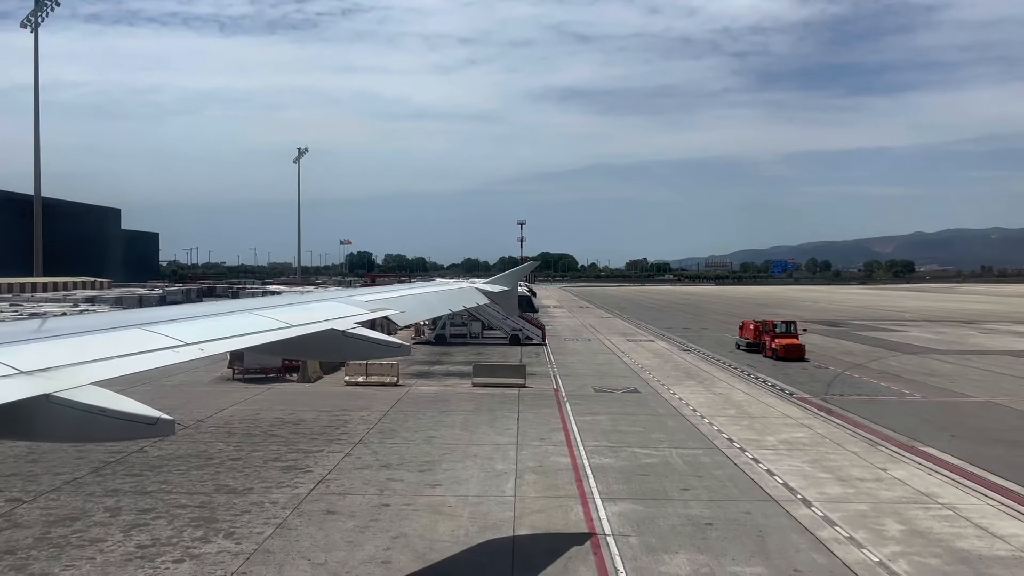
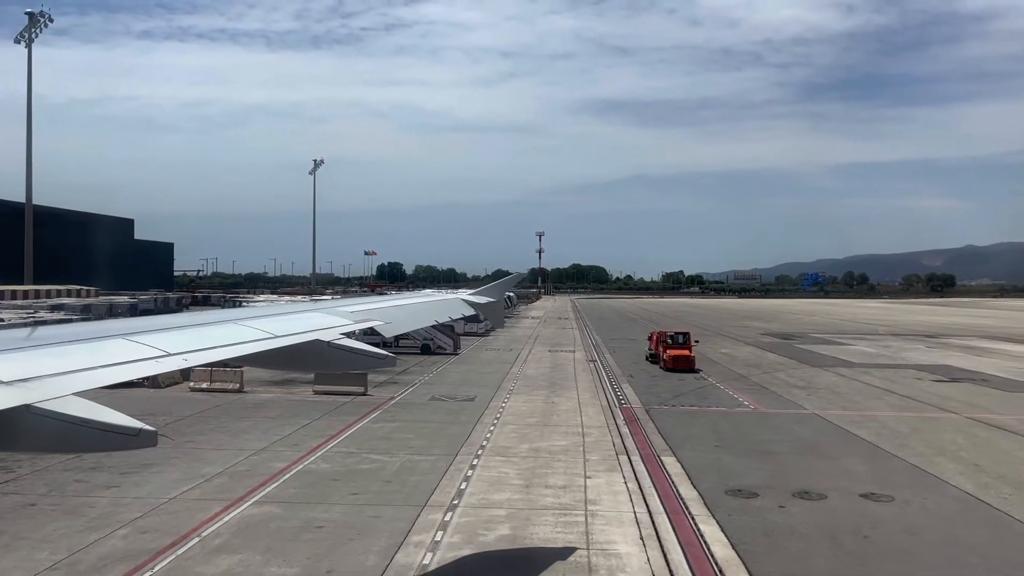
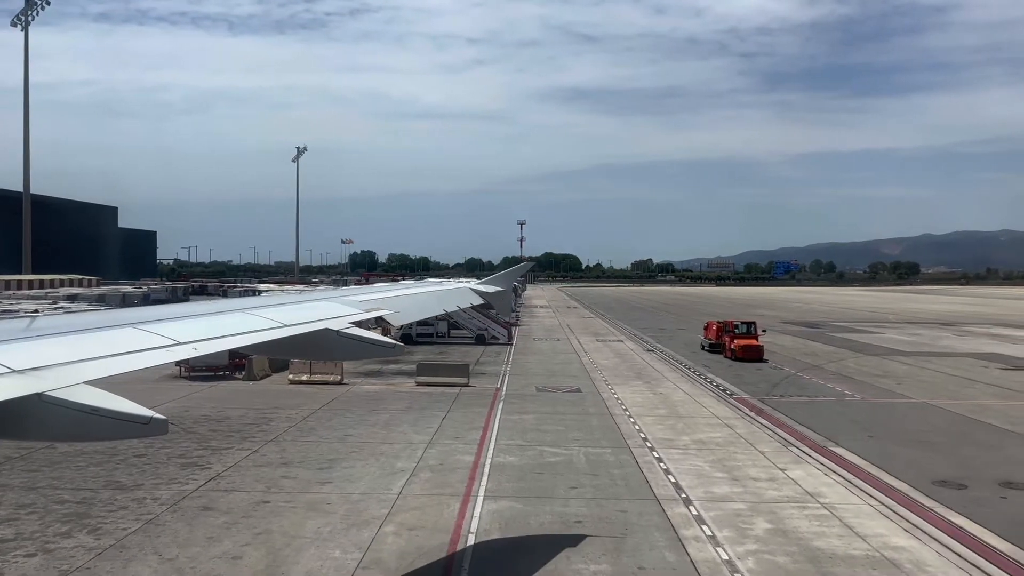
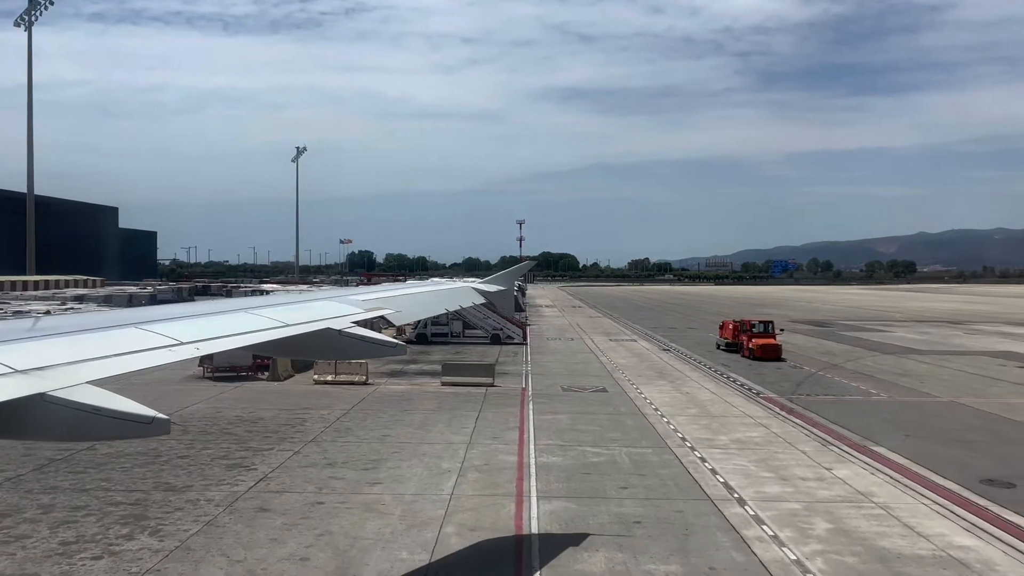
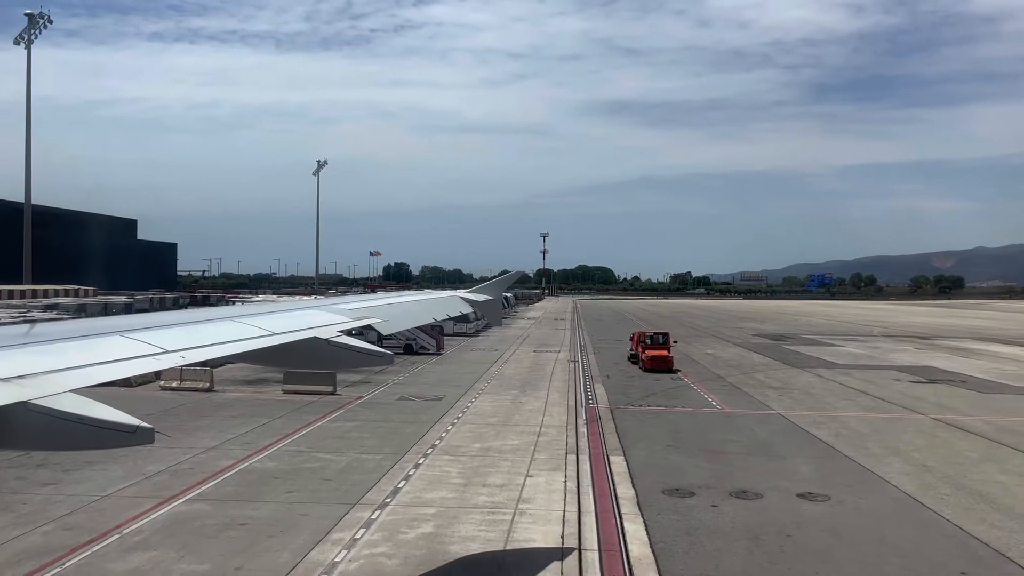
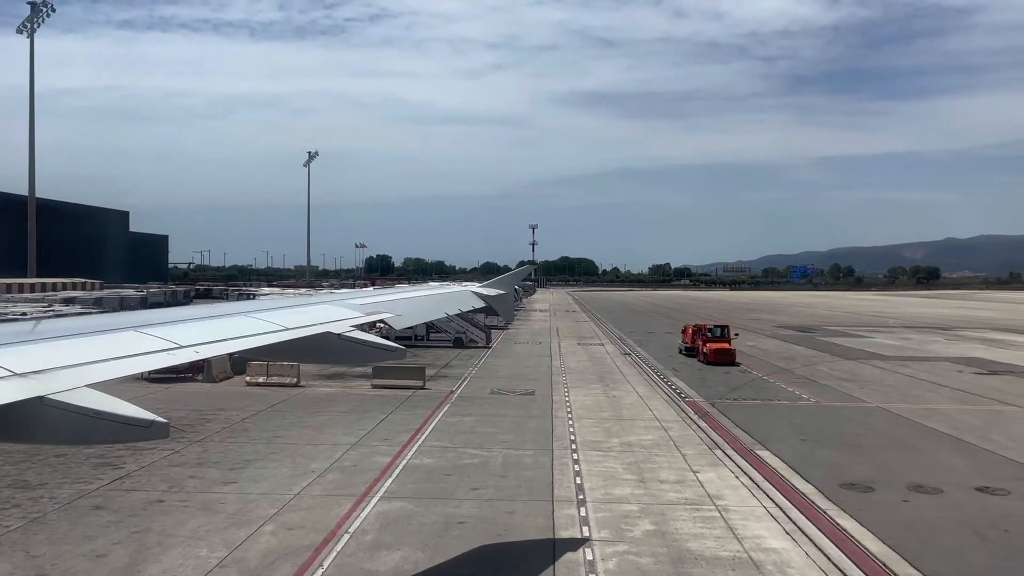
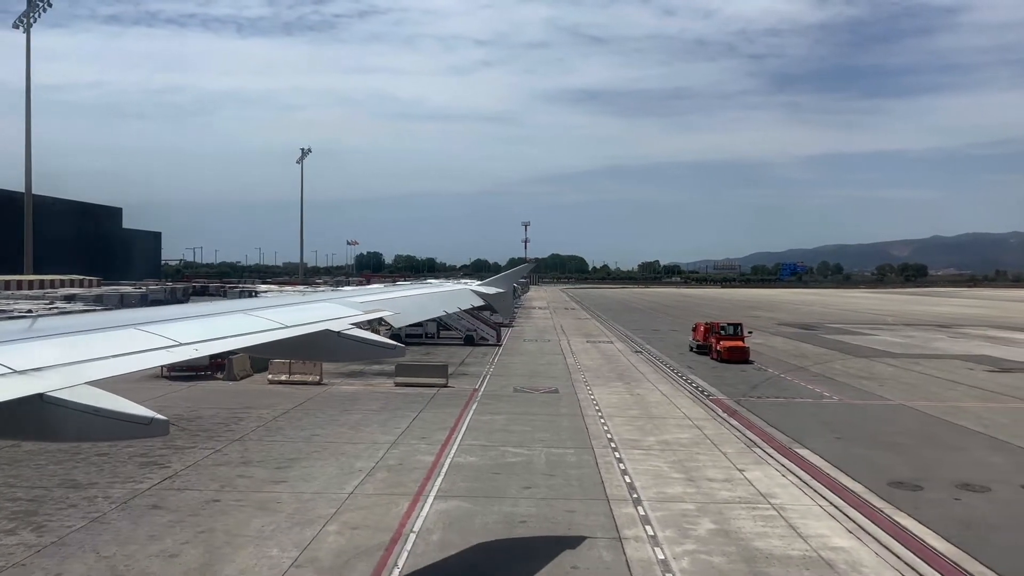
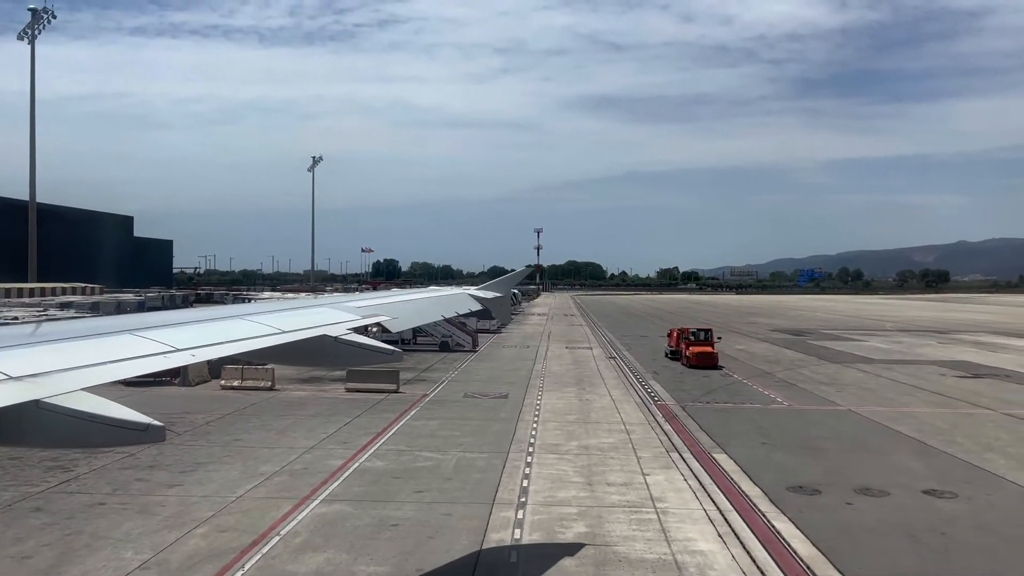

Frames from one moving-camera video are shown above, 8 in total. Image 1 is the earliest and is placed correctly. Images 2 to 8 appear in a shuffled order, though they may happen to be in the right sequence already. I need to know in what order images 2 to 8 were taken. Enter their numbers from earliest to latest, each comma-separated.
4, 3, 7, 6, 8, 2, 5
